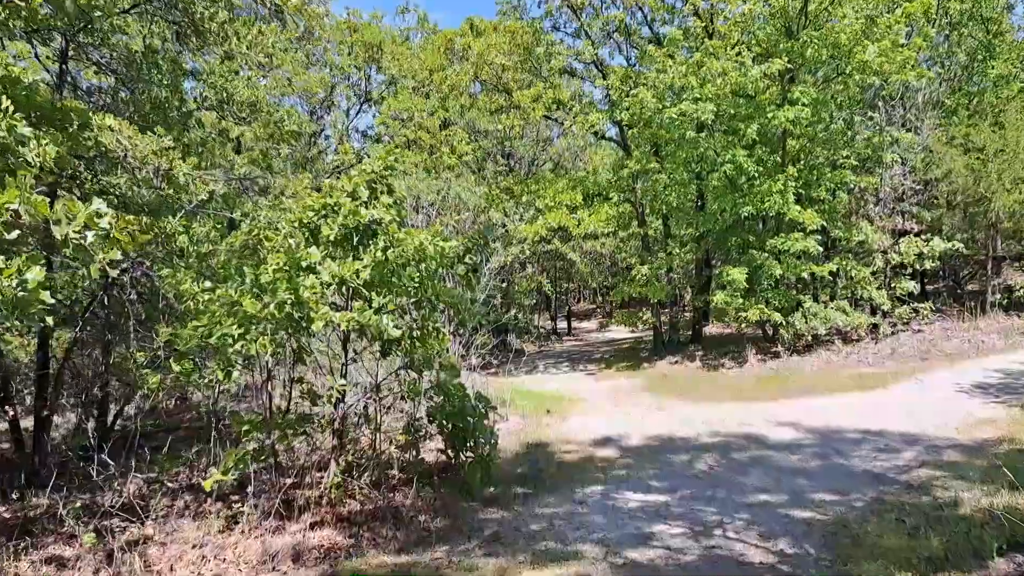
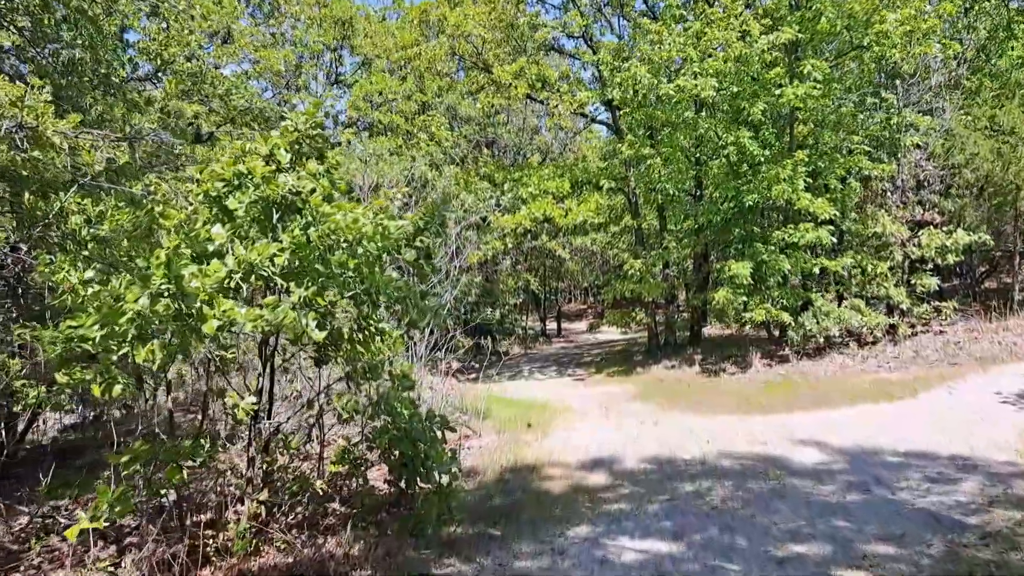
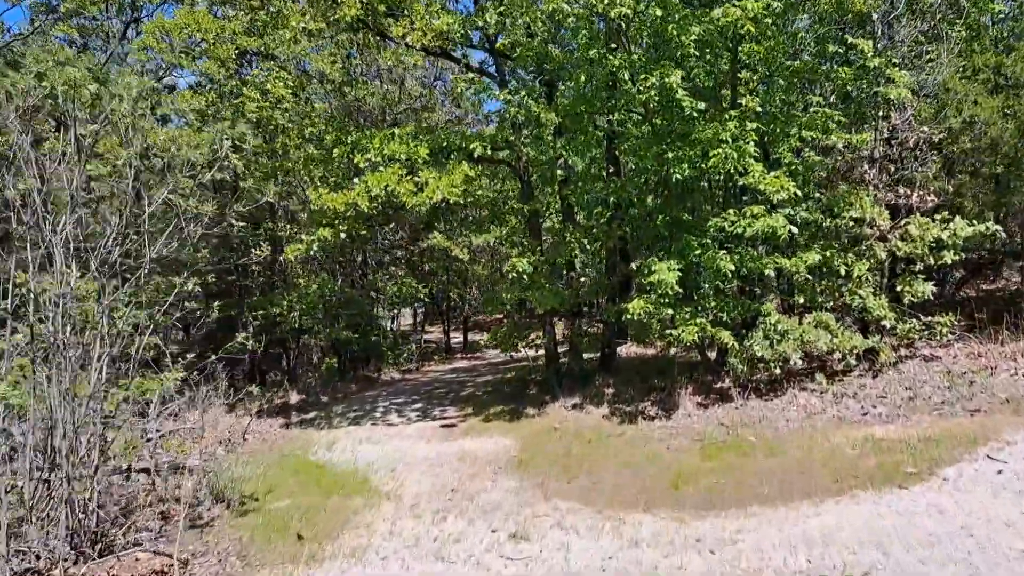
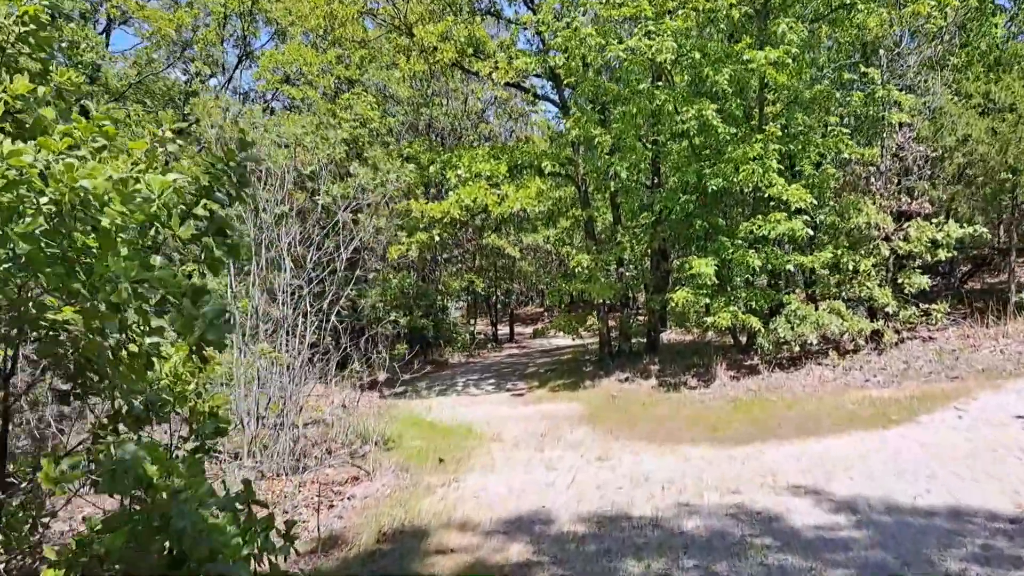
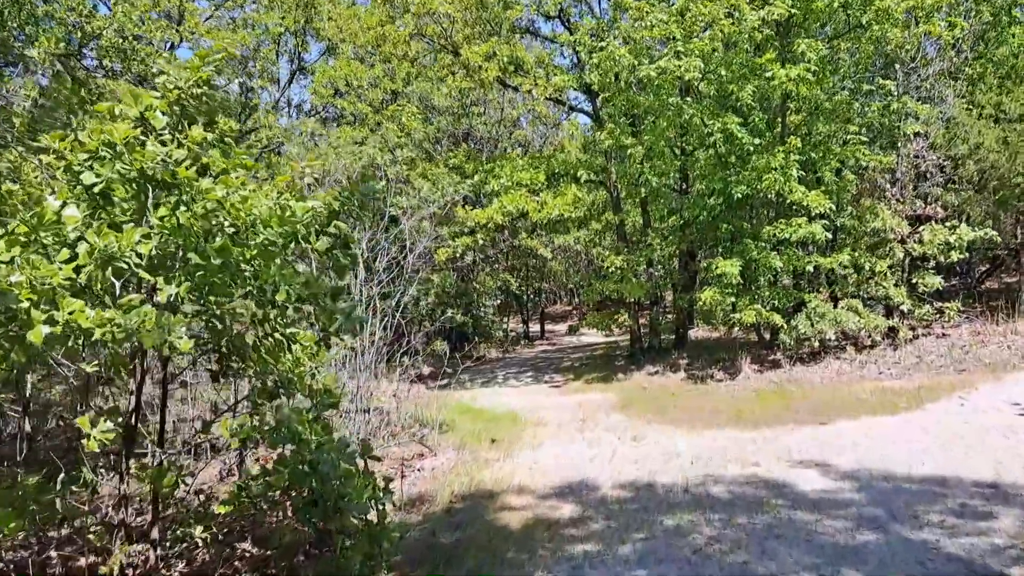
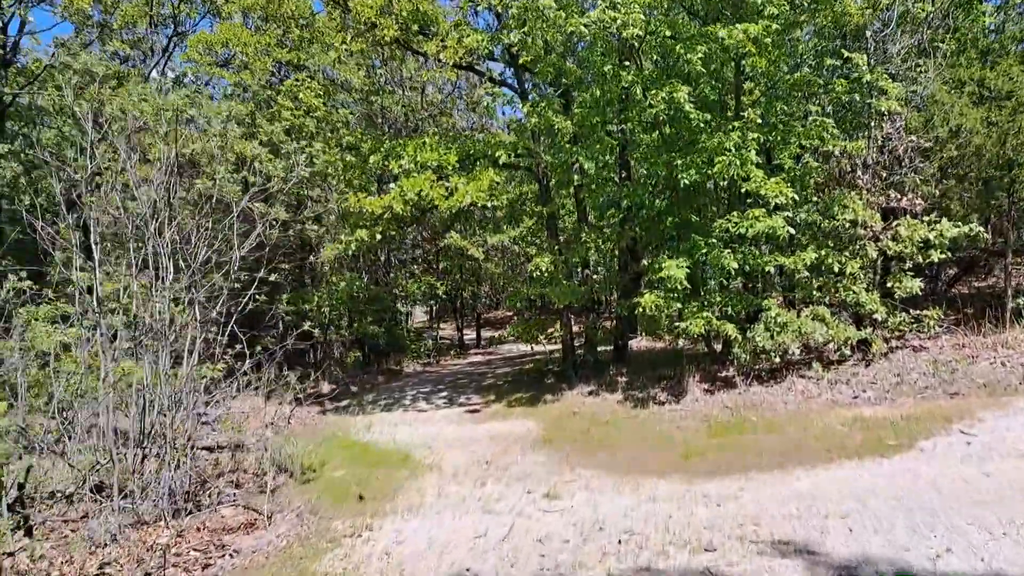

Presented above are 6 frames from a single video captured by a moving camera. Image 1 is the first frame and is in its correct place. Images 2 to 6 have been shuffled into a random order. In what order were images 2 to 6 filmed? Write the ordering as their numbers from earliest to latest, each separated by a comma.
2, 5, 4, 6, 3
